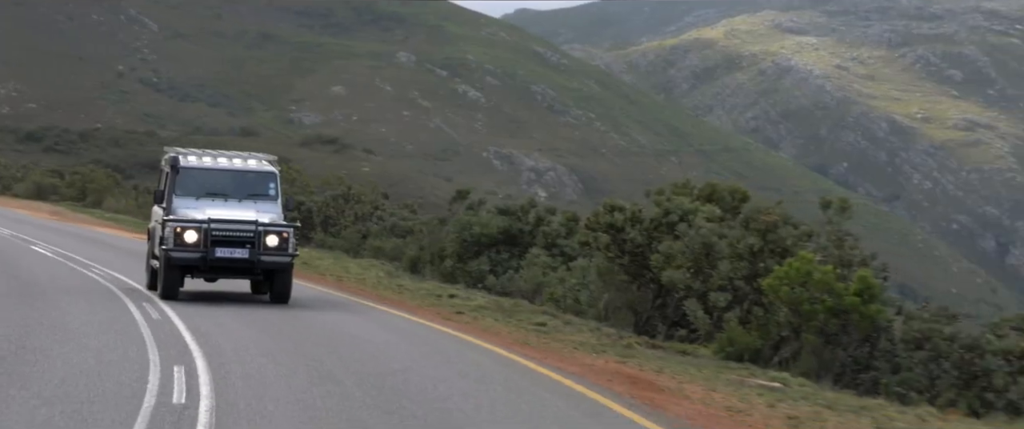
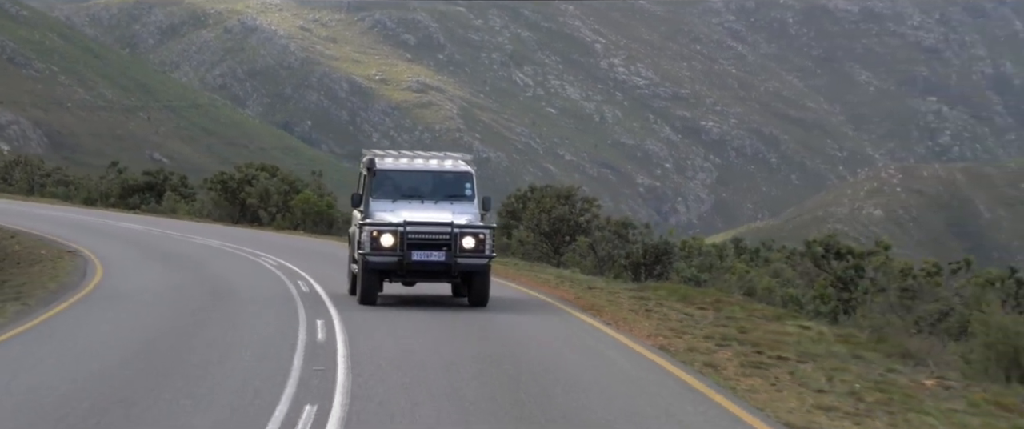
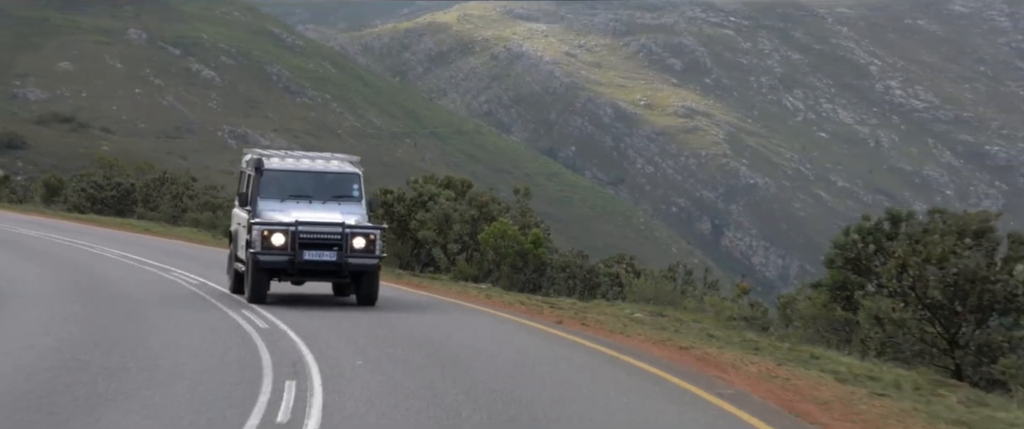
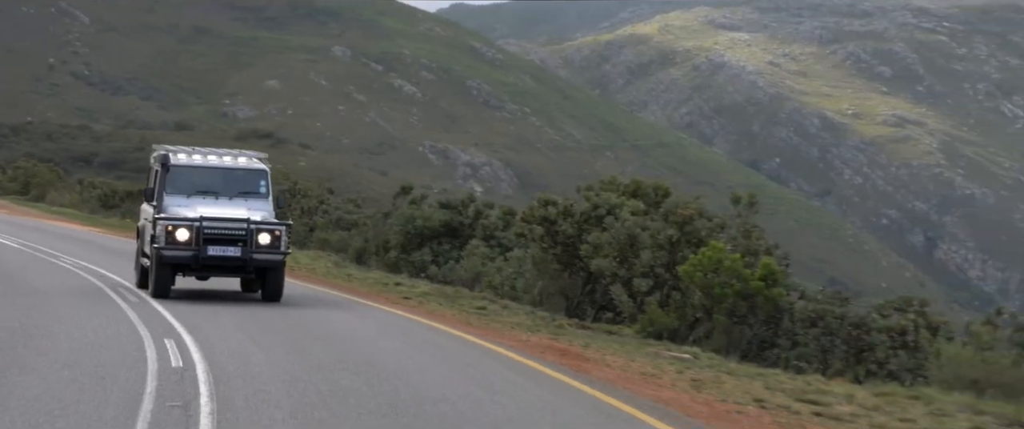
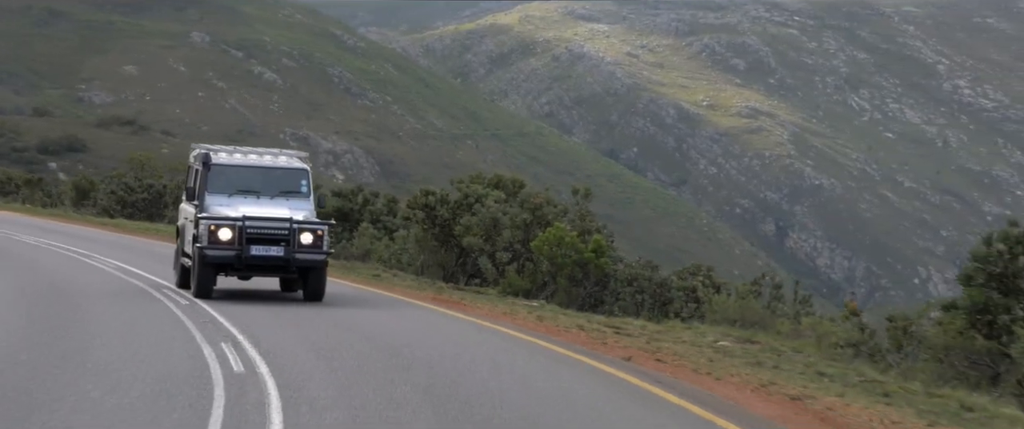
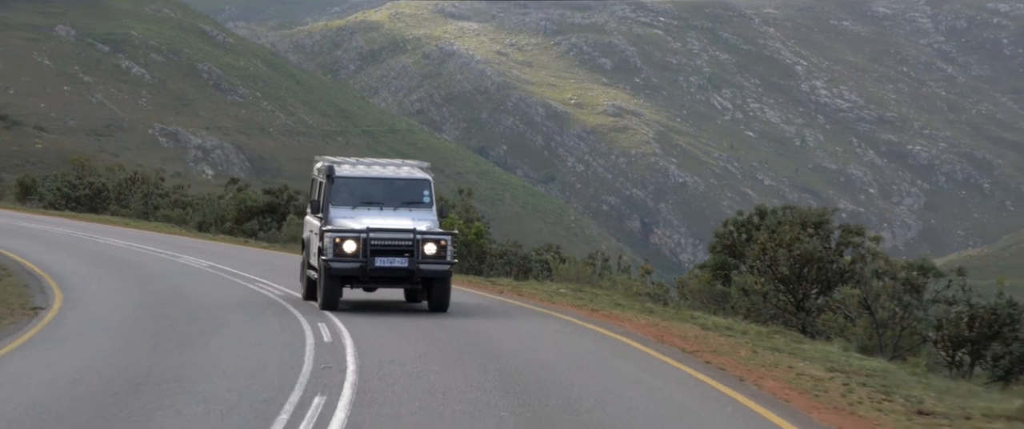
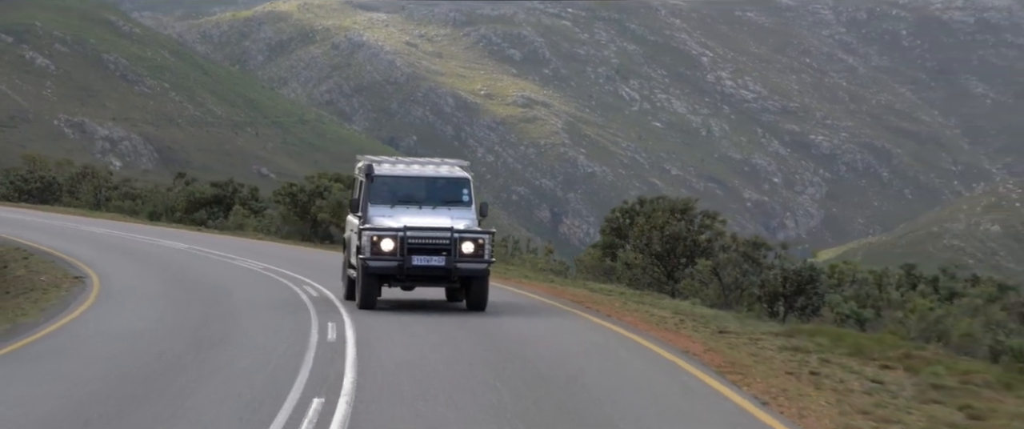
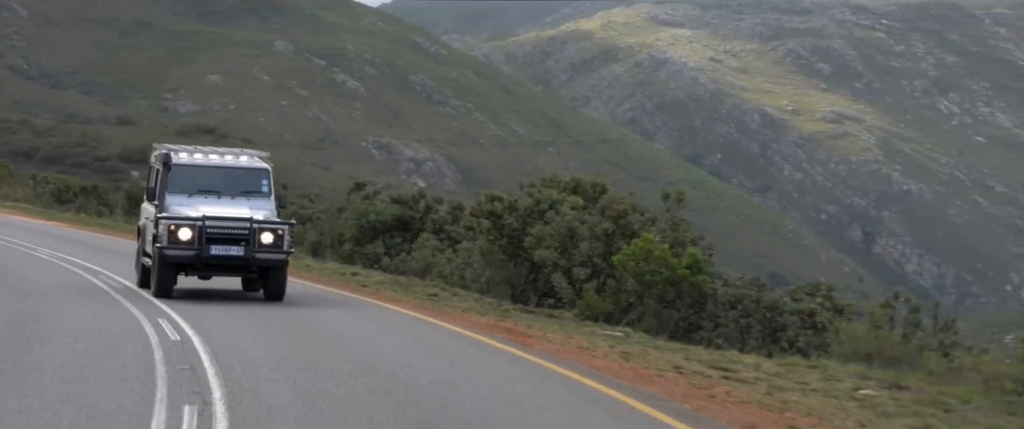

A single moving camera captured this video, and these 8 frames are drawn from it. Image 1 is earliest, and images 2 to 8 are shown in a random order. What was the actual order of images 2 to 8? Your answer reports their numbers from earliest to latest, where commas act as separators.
4, 8, 5, 3, 6, 7, 2
